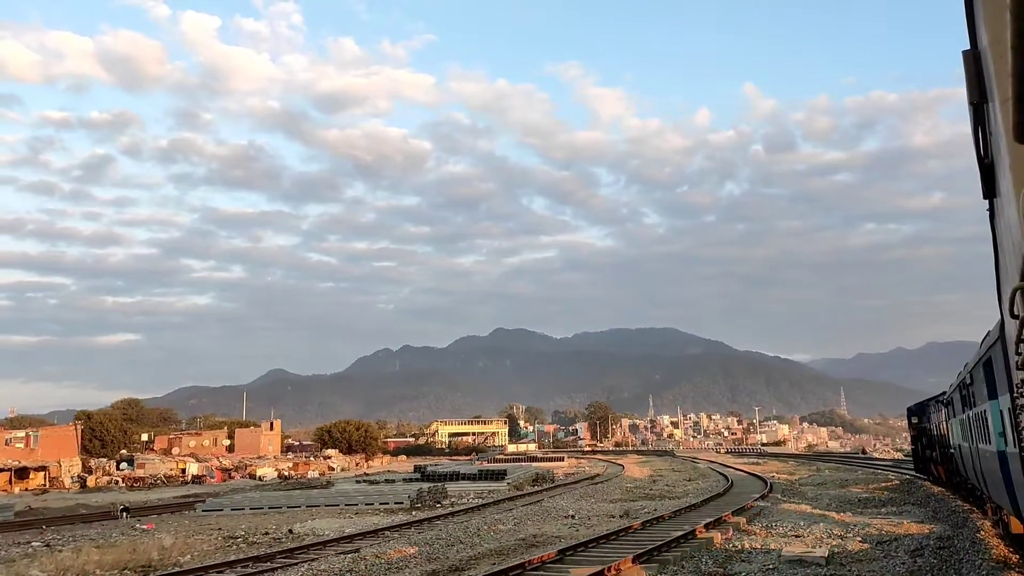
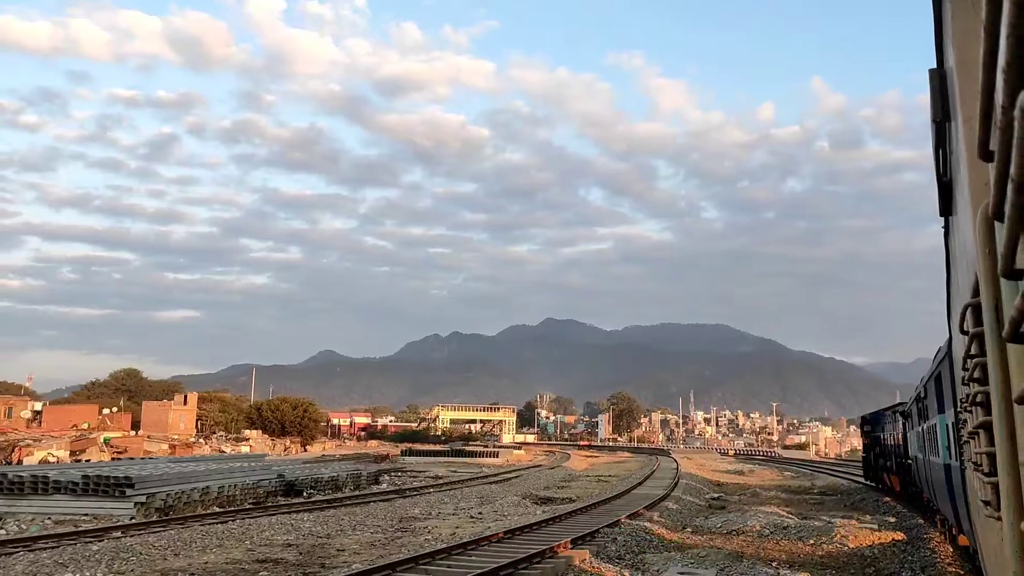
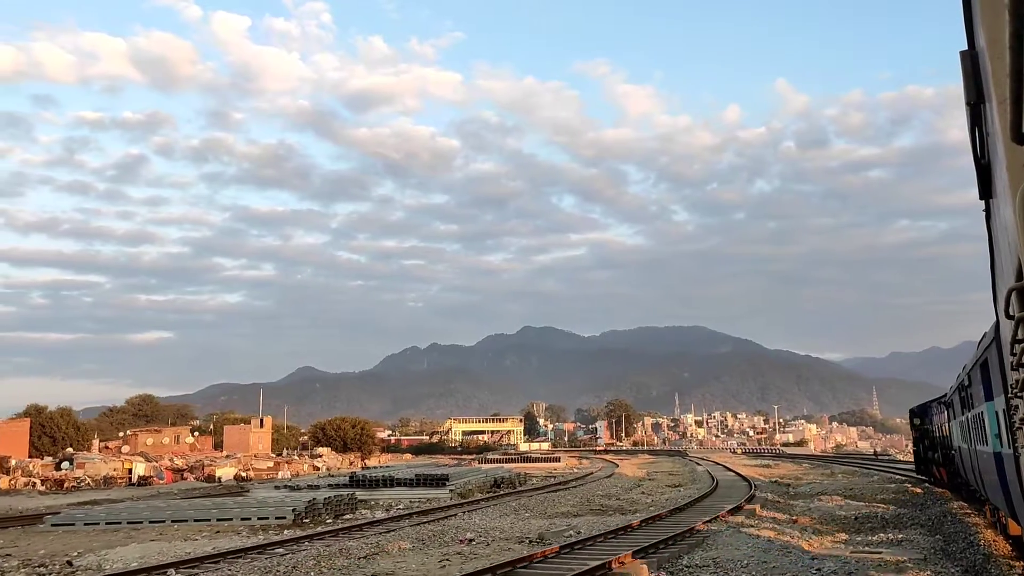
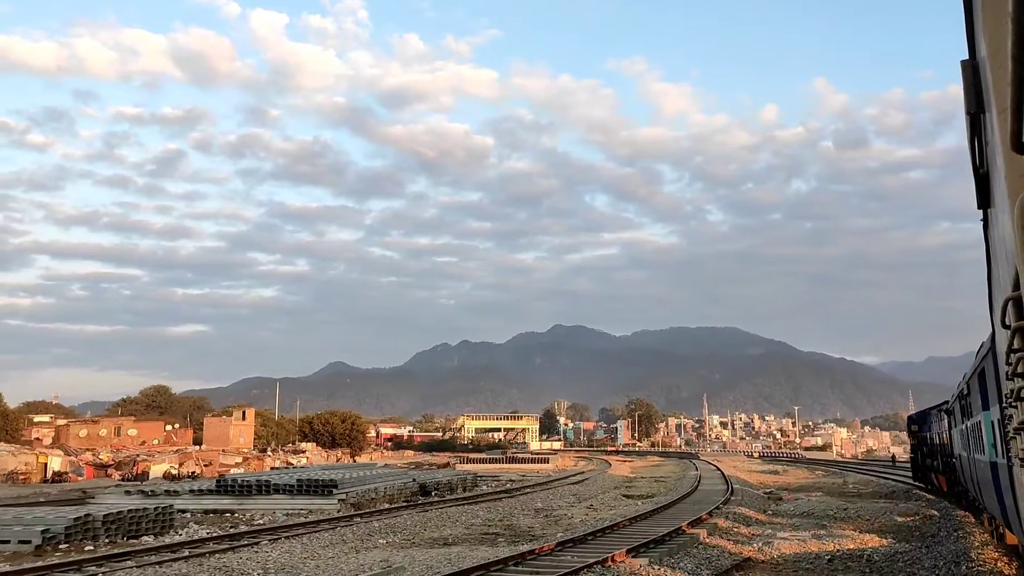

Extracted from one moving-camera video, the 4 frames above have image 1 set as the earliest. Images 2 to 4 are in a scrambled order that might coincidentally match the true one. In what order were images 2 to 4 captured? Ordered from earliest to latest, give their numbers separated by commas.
3, 4, 2
